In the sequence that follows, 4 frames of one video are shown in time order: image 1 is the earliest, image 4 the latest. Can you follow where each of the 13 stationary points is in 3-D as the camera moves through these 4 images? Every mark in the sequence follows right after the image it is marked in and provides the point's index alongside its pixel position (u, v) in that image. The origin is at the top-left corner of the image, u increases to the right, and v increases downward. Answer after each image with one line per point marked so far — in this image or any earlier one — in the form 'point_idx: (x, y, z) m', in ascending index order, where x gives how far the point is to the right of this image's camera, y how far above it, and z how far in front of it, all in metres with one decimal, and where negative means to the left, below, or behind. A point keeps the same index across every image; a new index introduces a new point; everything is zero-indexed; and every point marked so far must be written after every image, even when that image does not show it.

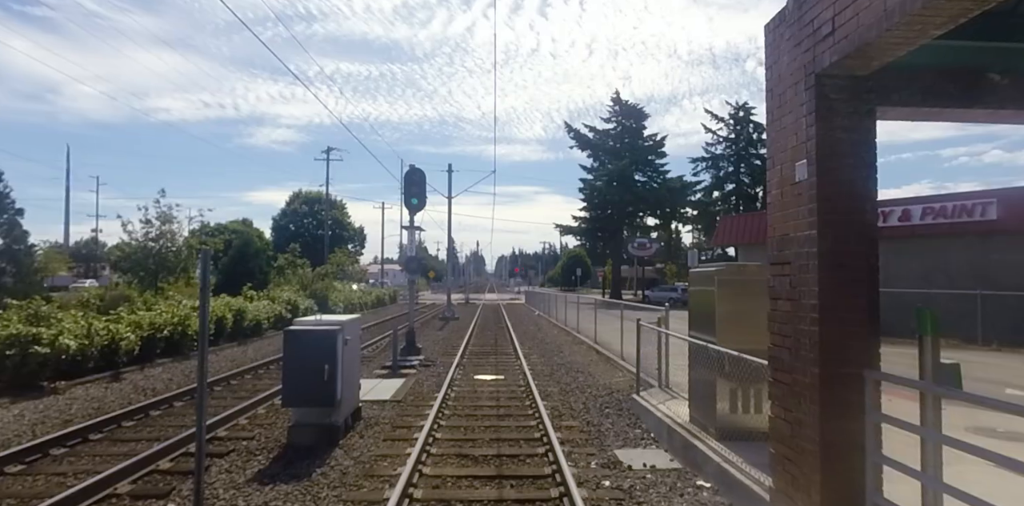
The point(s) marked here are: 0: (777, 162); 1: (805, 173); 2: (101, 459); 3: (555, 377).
0: (+2.5, +0.8, +4.8) m
1: (+2.4, +0.7, +4.2) m
2: (-6.2, -3.1, +7.8) m
3: (+1.2, -3.4, +14.1) m
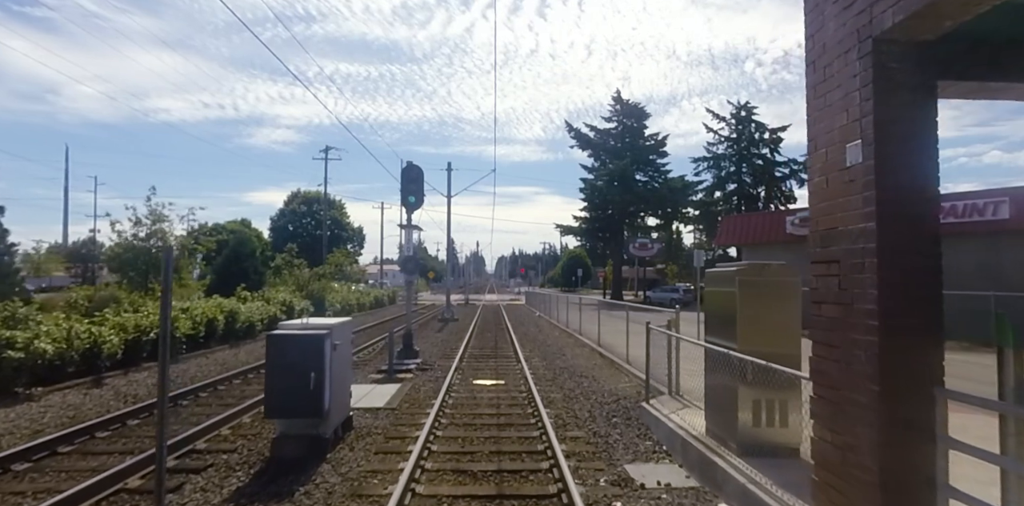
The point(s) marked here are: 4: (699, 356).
0: (+2.5, +0.9, +4.1) m
1: (+2.4, +0.7, +3.6) m
2: (-6.2, -3.1, +7.2) m
3: (+1.2, -3.4, +13.5) m
4: (+3.3, -1.8, +9.0) m
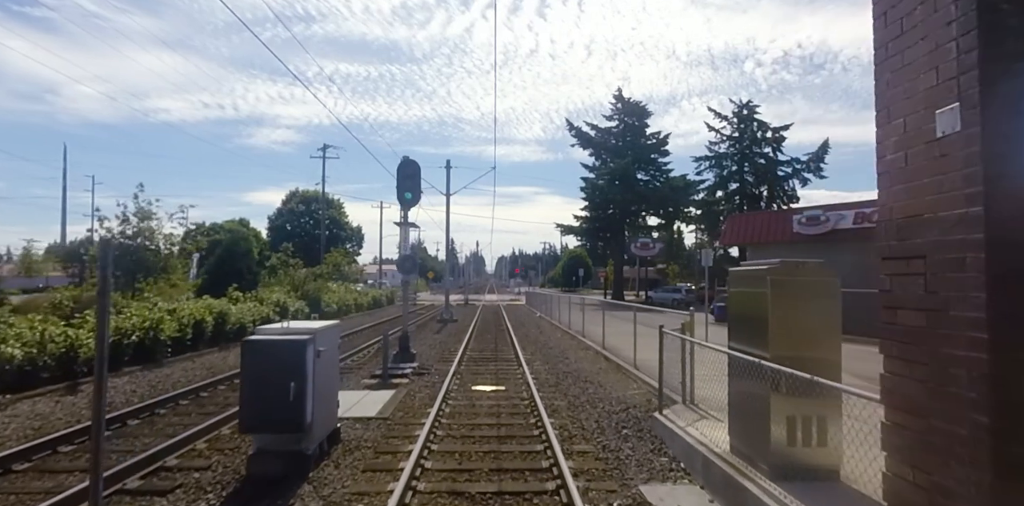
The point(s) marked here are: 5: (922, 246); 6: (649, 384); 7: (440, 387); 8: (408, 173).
0: (+2.5, +0.9, +3.4) m
1: (+2.4, +0.7, +2.9) m
2: (-6.2, -3.1, +6.4) m
3: (+1.2, -3.3, +12.8) m
4: (+3.3, -1.8, +8.3) m
5: (+2.5, 0.0, +3.1) m
6: (+3.2, -3.0, +12.0) m
7: (-1.8, -3.4, +13.1) m
8: (-3.6, +2.7, +17.5) m
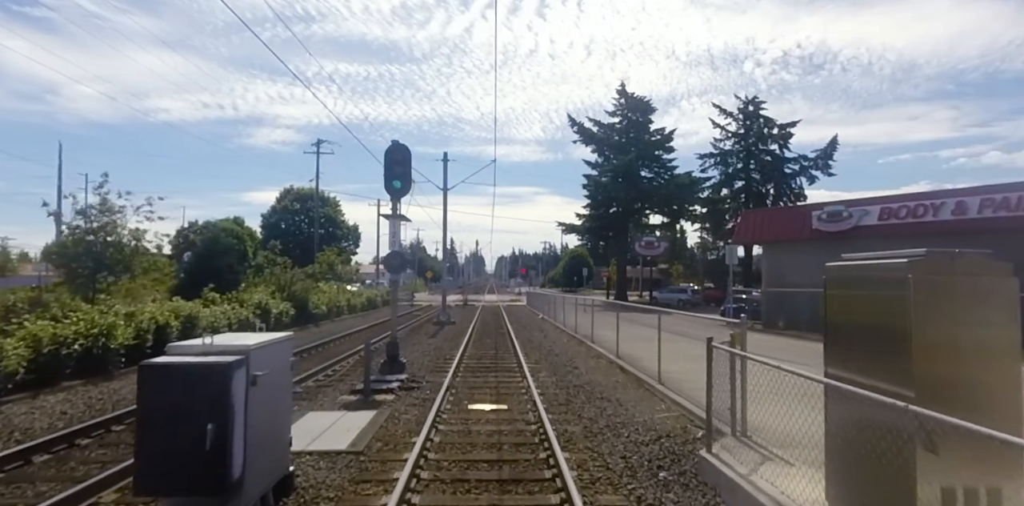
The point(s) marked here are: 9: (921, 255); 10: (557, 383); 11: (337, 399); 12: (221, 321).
0: (+2.6, +1.0, +1.4) m
1: (+2.5, +0.8, +0.9) m
2: (-6.1, -2.9, +4.4) m
3: (+1.3, -3.2, +10.8) m
4: (+3.4, -1.7, +6.3) m
5: (+2.5, +0.2, +1.1) m
6: (+3.2, -2.9, +10.0) m
7: (-1.7, -3.3, +11.1) m
8: (-3.5, +2.8, +15.5) m
9: (+3.2, 0.0, +4.0) m
10: (+1.2, -3.4, +13.4) m
11: (-4.0, -3.3, +11.9) m
12: (-11.2, -2.6, +19.9) m
